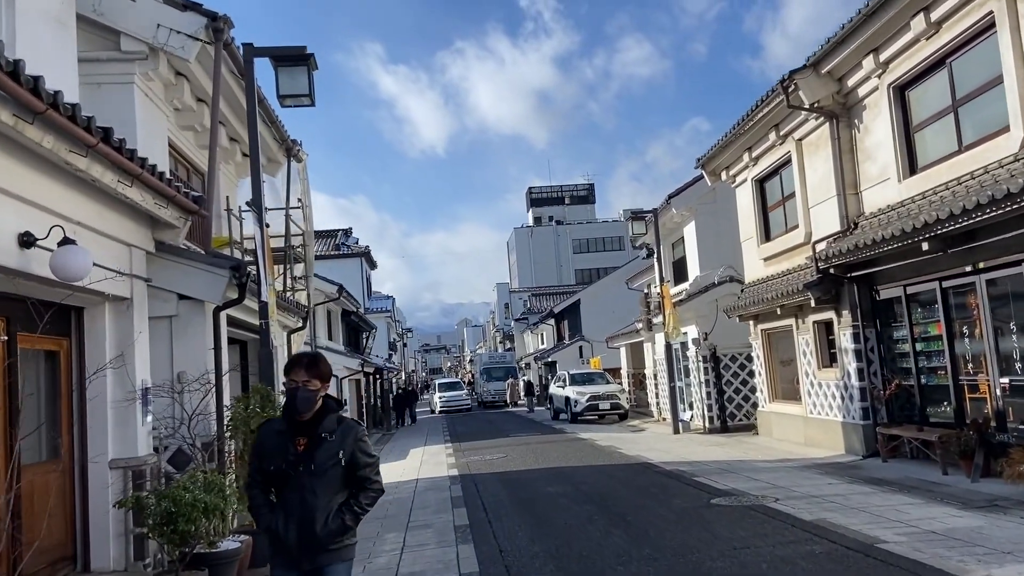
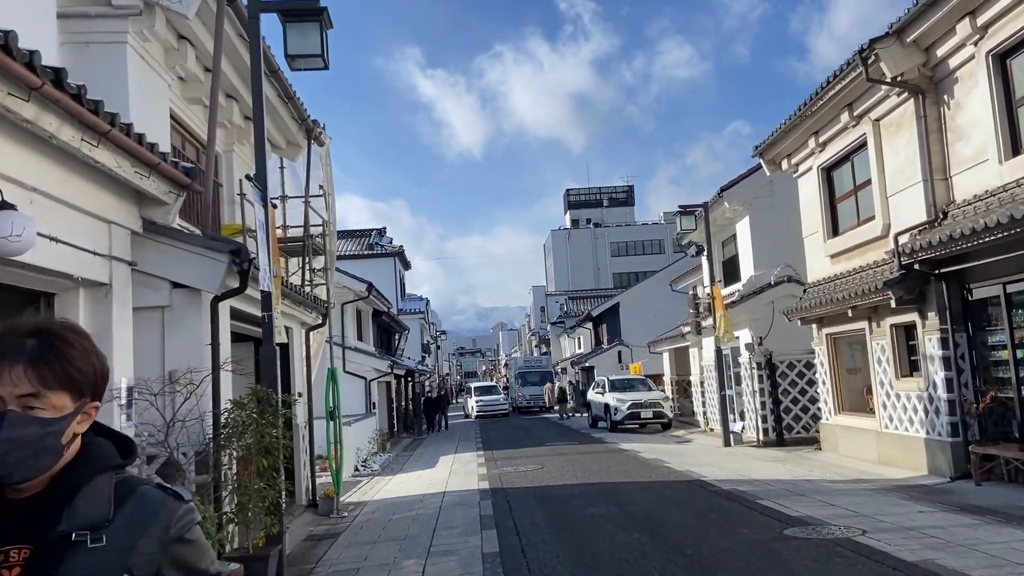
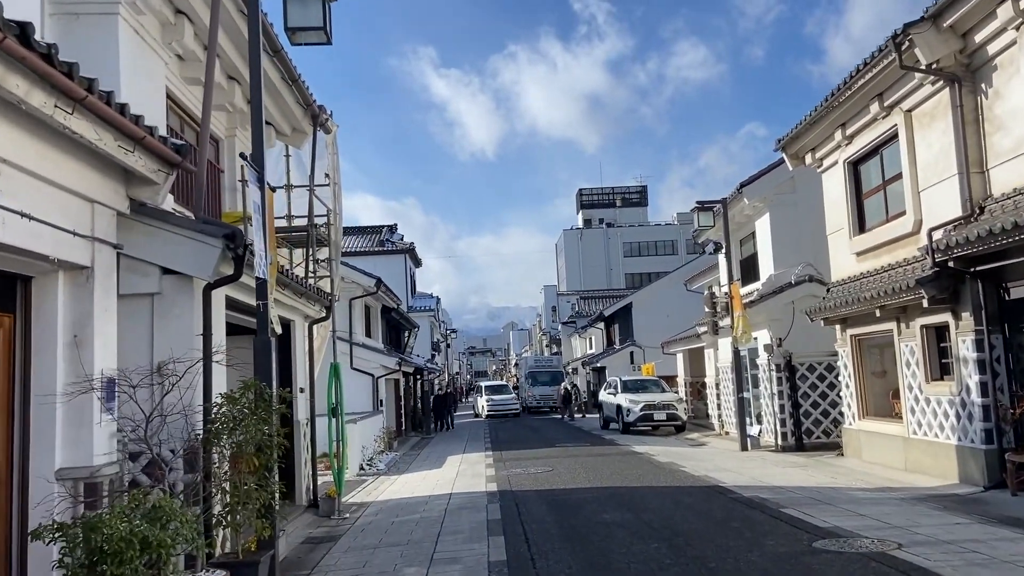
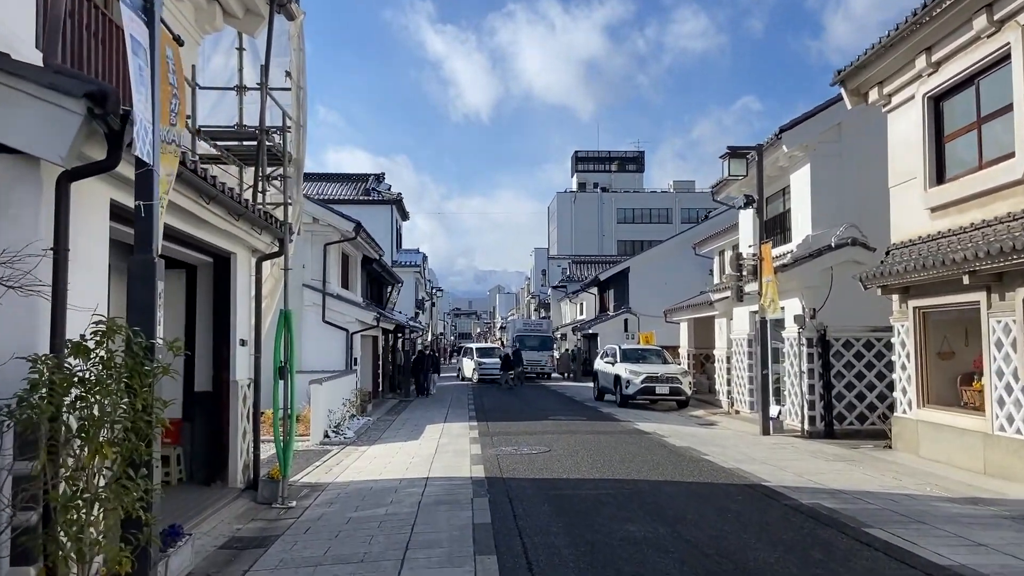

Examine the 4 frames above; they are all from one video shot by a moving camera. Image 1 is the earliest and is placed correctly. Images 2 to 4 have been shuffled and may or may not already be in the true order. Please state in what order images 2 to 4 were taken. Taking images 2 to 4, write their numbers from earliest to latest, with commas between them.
2, 3, 4
